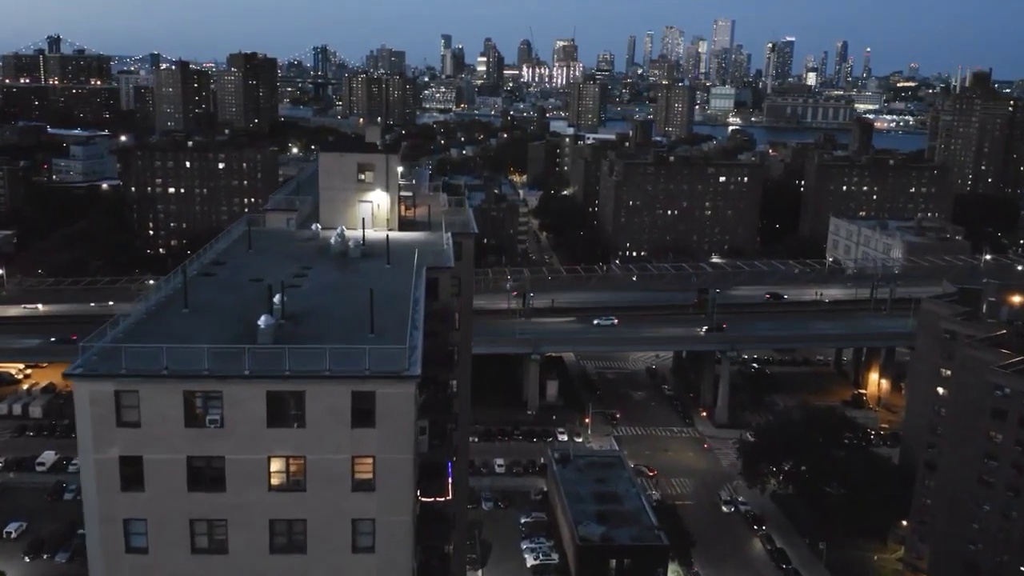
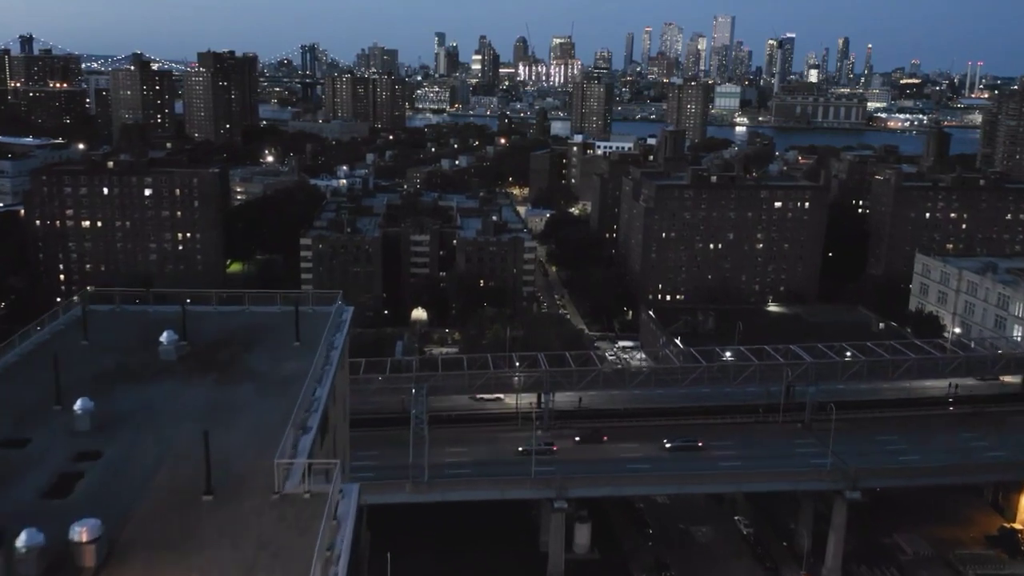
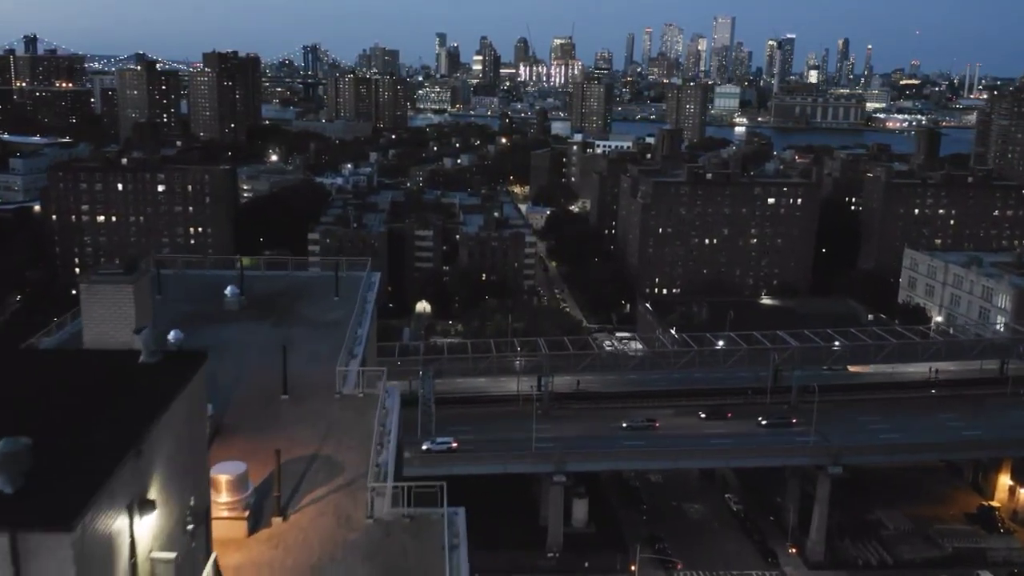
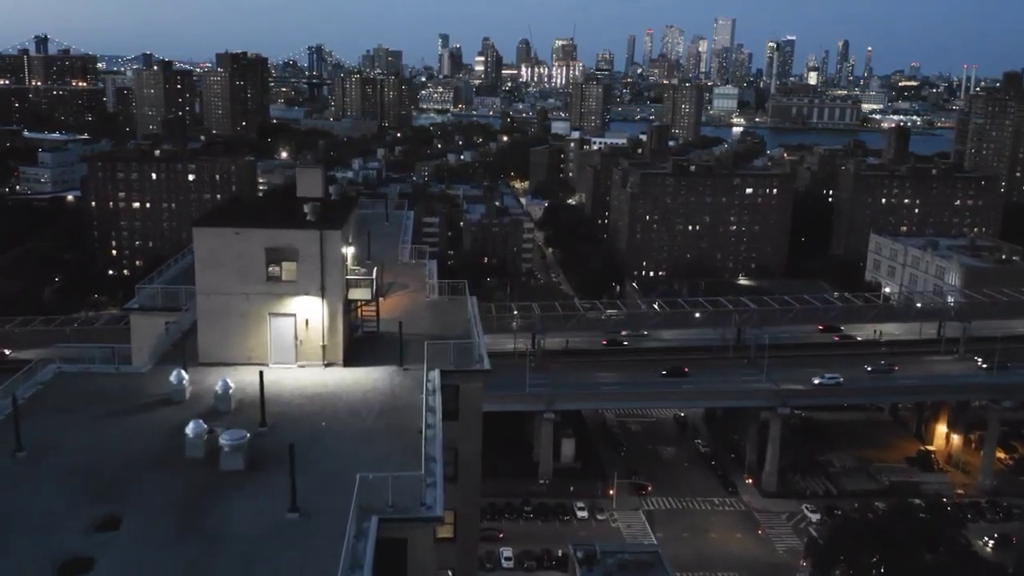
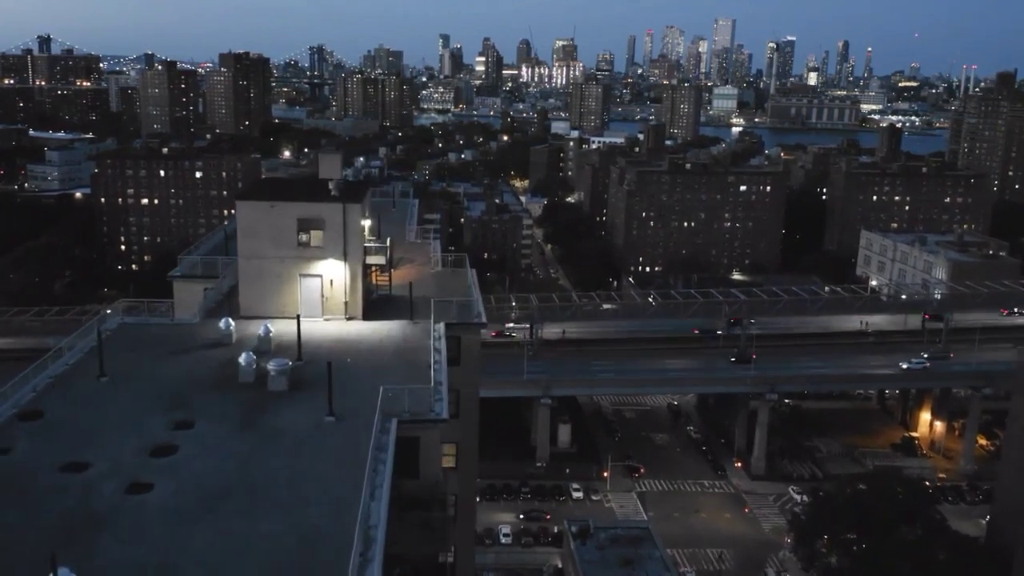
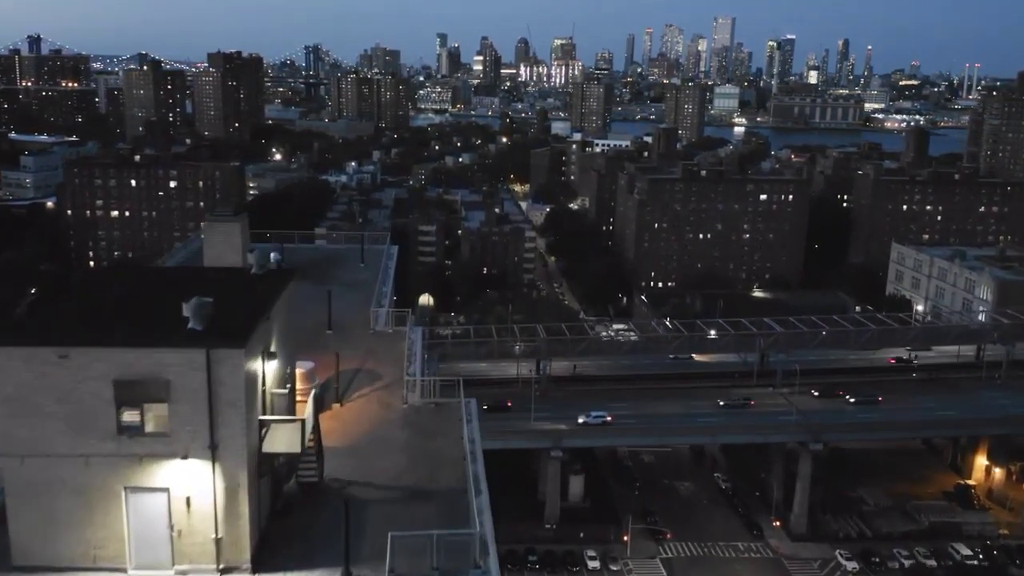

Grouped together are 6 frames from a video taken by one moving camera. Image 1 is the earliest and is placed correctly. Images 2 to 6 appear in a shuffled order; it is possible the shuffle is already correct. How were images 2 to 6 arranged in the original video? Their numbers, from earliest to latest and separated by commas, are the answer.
5, 4, 6, 3, 2
